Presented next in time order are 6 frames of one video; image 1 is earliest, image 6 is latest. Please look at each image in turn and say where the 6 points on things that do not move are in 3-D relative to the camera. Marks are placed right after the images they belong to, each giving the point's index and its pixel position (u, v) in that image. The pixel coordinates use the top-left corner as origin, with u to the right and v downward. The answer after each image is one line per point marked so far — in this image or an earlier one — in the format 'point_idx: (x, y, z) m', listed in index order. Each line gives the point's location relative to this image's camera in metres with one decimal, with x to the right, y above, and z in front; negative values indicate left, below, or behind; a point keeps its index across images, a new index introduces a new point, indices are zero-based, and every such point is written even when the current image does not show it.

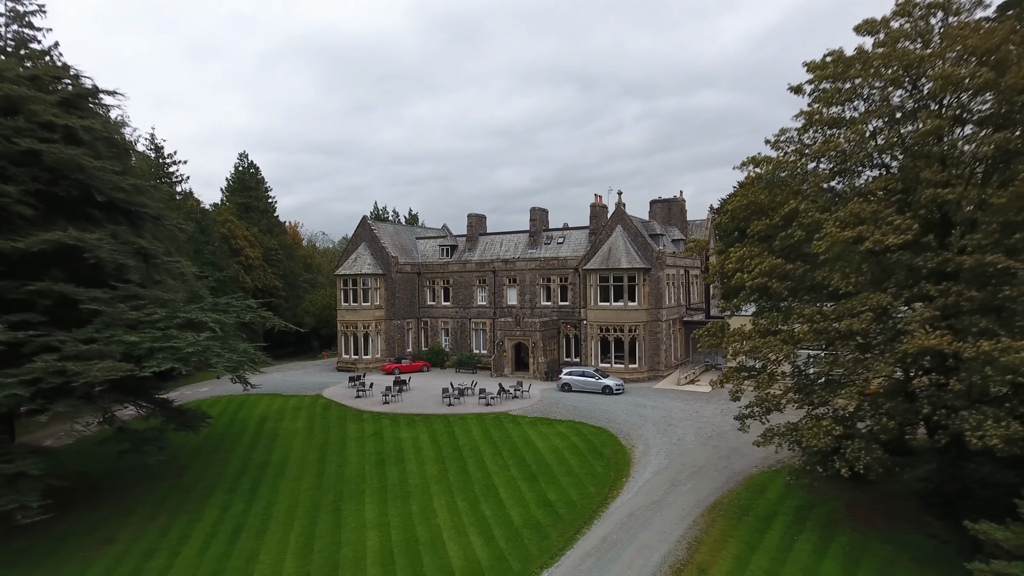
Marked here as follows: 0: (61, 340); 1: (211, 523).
0: (-11.3, -1.3, +15.8) m
1: (-8.2, -6.4, +17.1) m
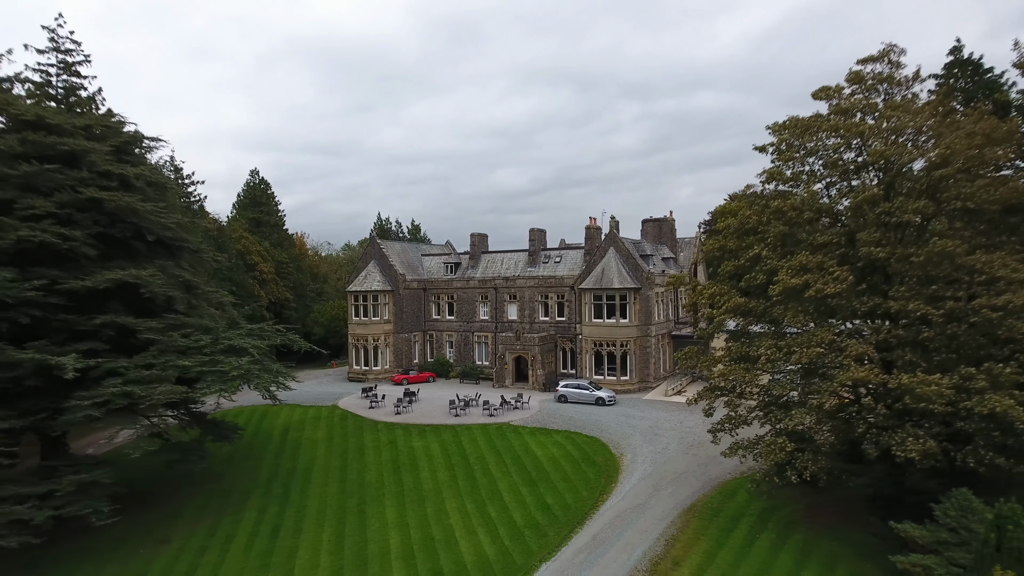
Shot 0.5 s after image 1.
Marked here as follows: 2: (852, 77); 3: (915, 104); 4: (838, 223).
0: (-11.2, -2.3, +18.2) m
1: (-8.1, -7.4, +19.5) m
2: (+10.2, +6.1, +18.3) m
3: (+10.6, +4.6, +16.5) m
4: (+8.7, +1.5, +16.8) m
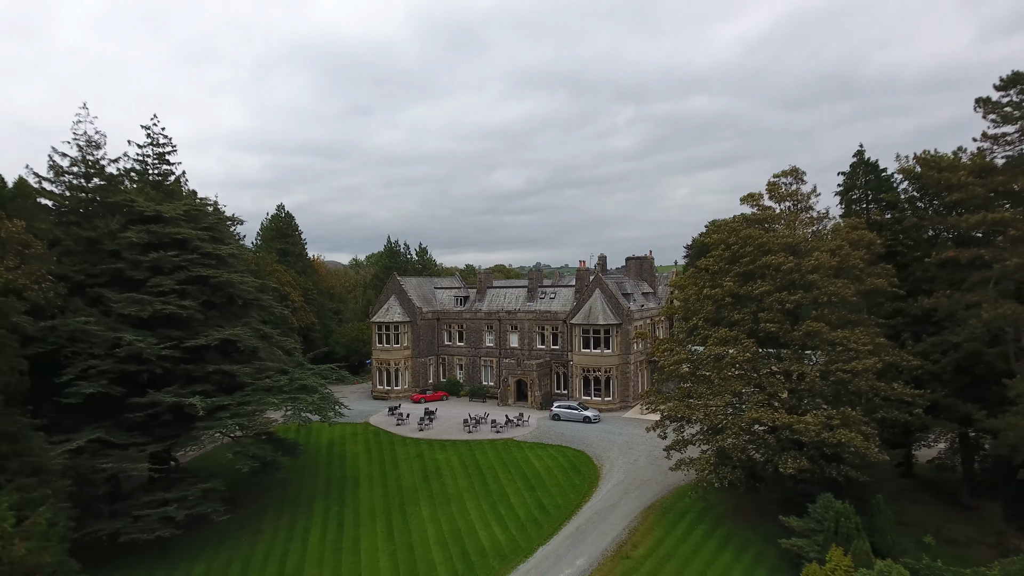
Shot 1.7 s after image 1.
0: (-11.0, -4.5, +24.5) m
1: (-7.9, -9.6, +25.8) m
2: (+10.3, +3.9, +24.7) m
3: (+10.8, +2.4, +22.9) m
4: (+8.9, -0.7, +23.2) m
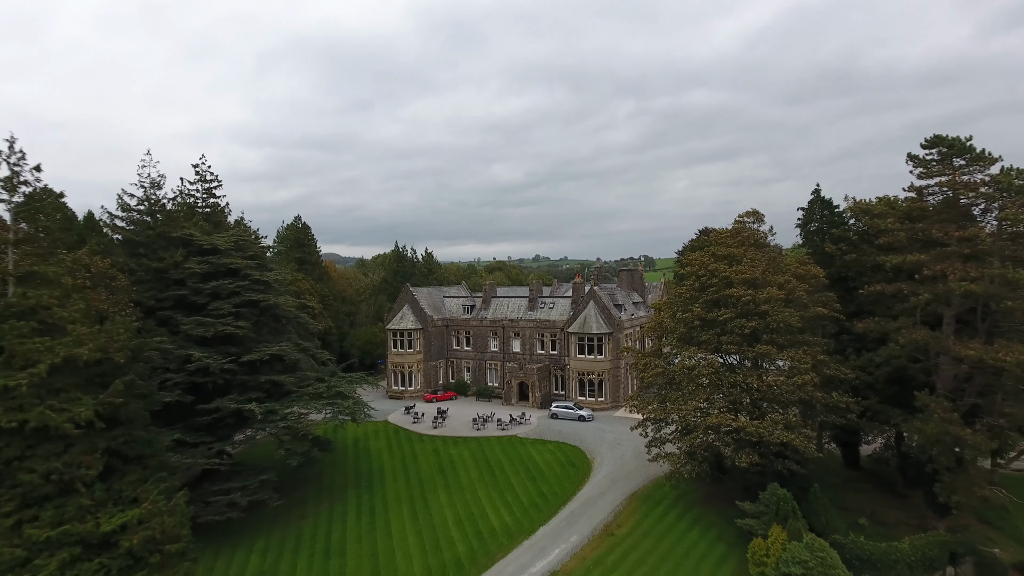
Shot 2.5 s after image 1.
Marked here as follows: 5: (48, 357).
0: (-10.8, -5.6, +29.0) m
1: (-7.7, -10.7, +30.5) m
2: (+10.6, +2.9, +29.2) m
3: (+11.0, +1.3, +27.4) m
4: (+9.1, -1.8, +27.8) m
5: (-11.6, -1.8, +15.8) m
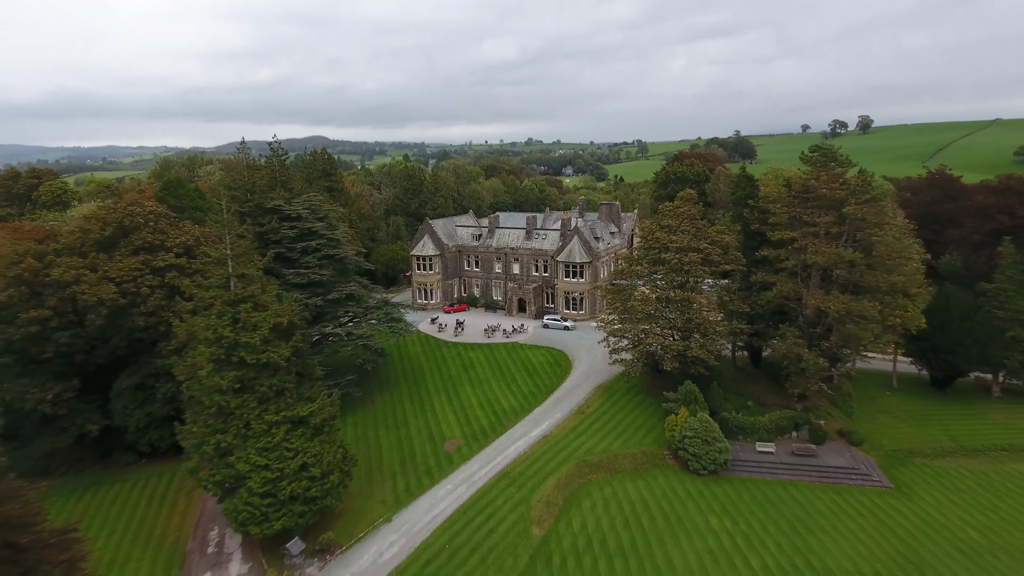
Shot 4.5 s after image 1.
0: (-10.5, -2.8, +41.6) m
1: (-7.4, -7.5, +44.1) m
2: (+10.8, +5.6, +40.5) m
3: (+11.3, +3.7, +39.0) m
4: (+9.4, +0.7, +39.9) m
5: (-11.1, -1.6, +27.9) m
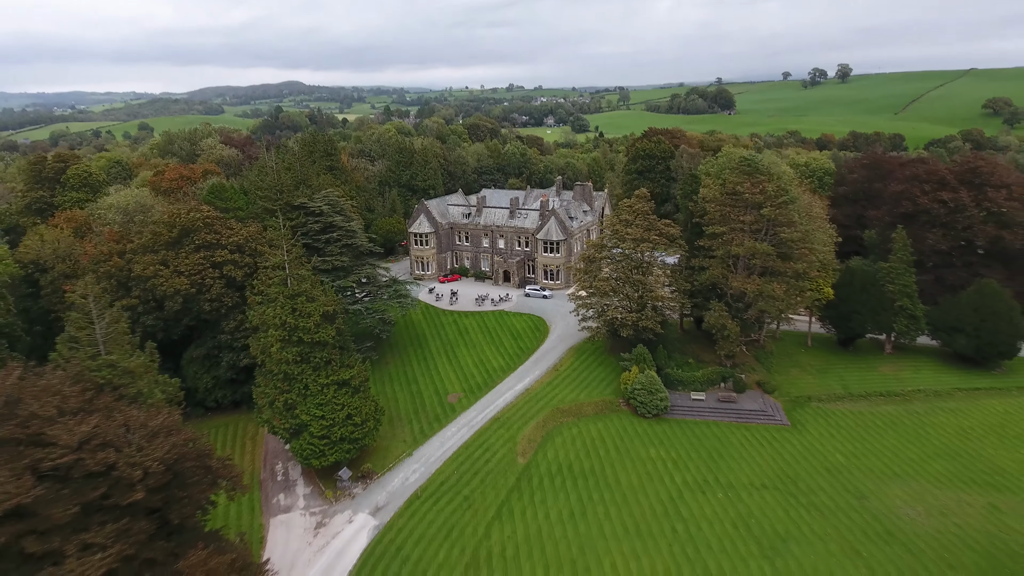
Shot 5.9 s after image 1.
0: (-11.5, -1.4, +50.8) m
1: (-8.4, -5.9, +53.7) m
2: (+9.8, +7.0, +49.5) m
3: (+10.3, +5.1, +48.2) m
4: (+8.4, +2.1, +49.3) m
5: (-11.7, -1.4, +37.0) m
